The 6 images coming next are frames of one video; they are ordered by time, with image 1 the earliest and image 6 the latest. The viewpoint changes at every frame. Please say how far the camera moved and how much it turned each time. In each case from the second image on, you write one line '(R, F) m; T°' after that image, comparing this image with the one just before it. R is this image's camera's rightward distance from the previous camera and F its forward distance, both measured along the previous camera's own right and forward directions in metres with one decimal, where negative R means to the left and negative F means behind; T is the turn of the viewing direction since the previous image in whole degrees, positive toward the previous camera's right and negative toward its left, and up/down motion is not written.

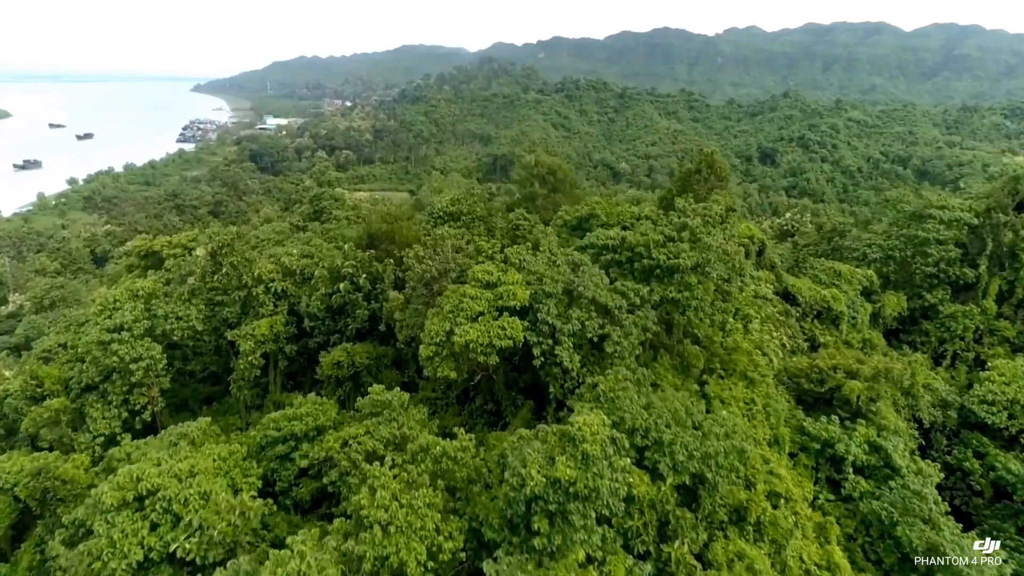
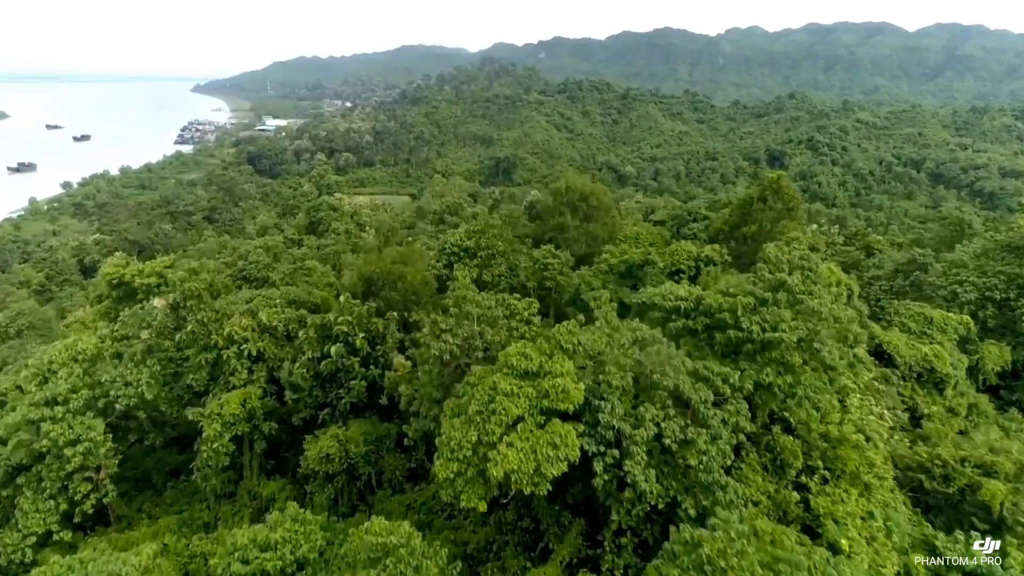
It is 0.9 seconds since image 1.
(-0.4, +1.9) m; 0°
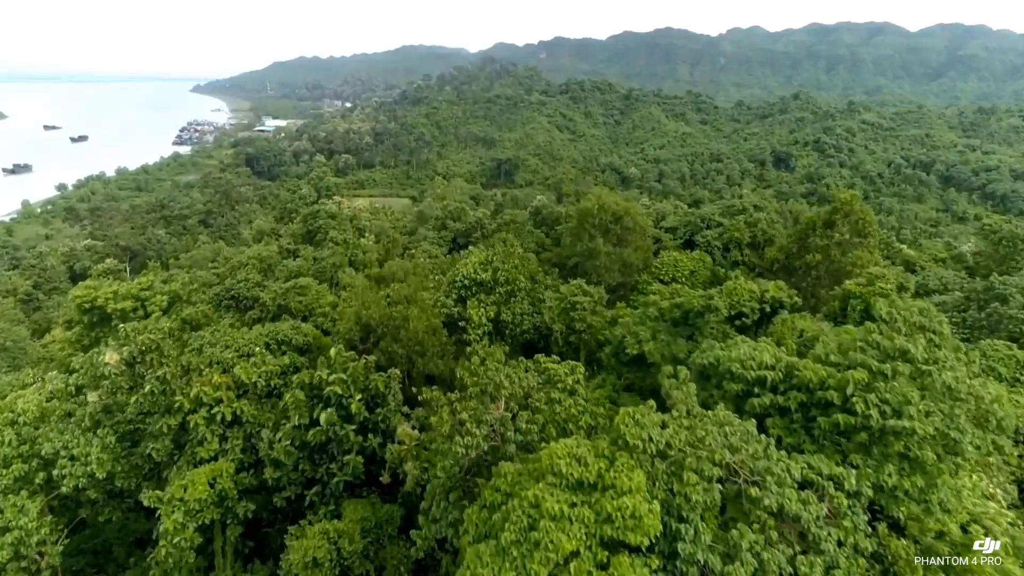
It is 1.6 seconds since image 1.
(-0.3, +1.4) m; 0°
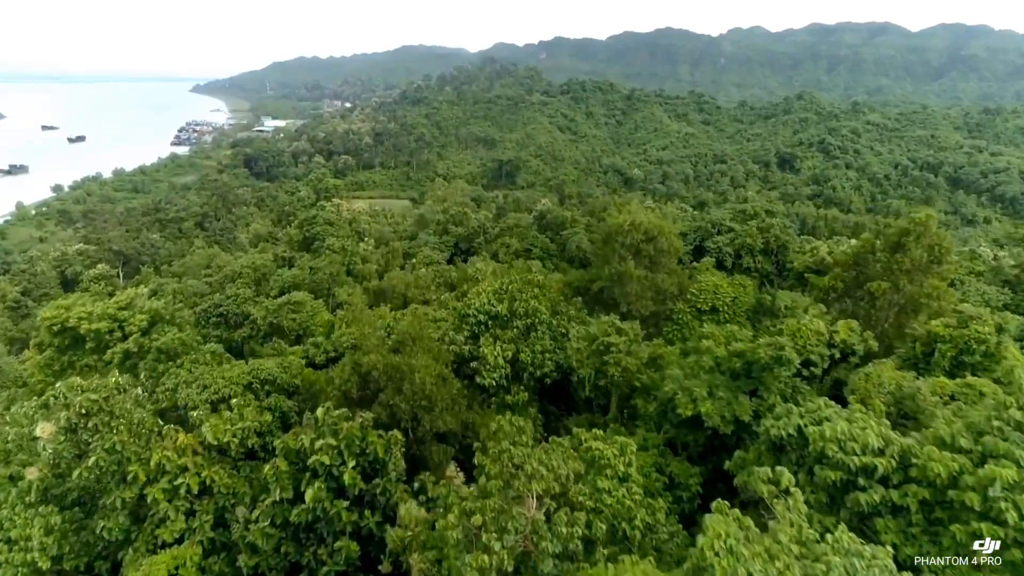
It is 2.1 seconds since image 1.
(-0.2, +1.1) m; 0°
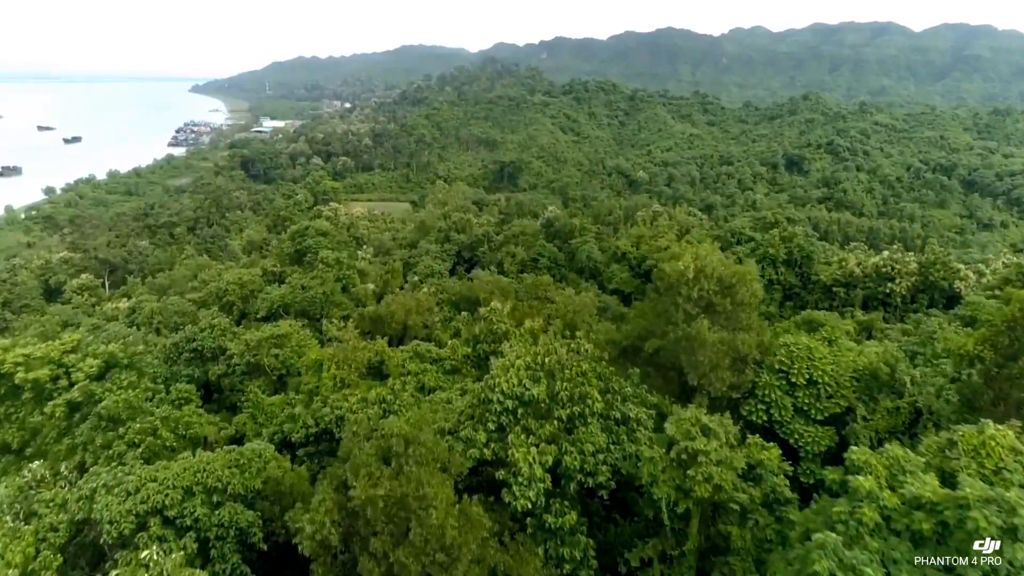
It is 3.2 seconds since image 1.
(-0.3, +1.8) m; 0°
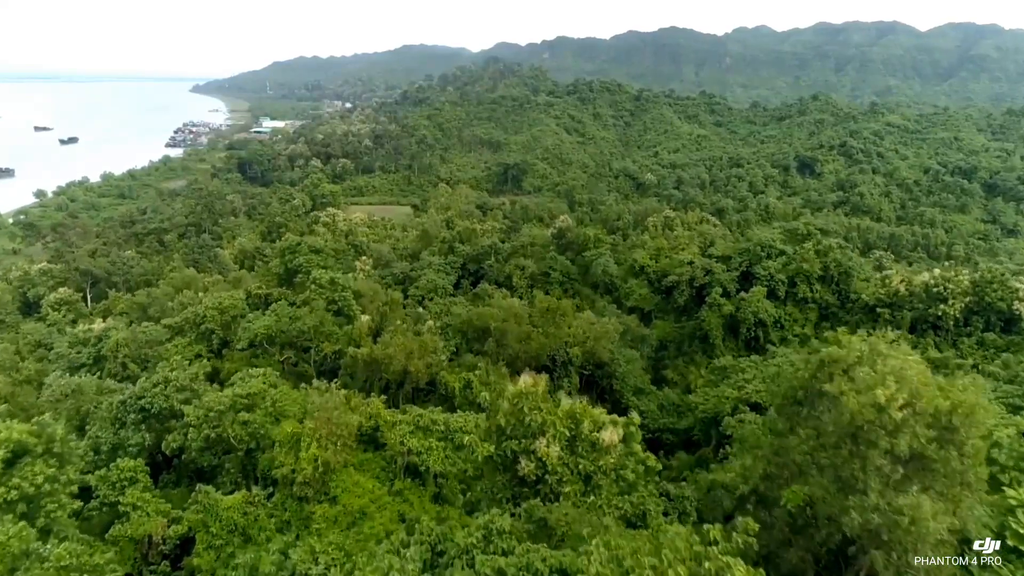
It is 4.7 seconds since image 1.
(-0.4, +2.4) m; 0°
